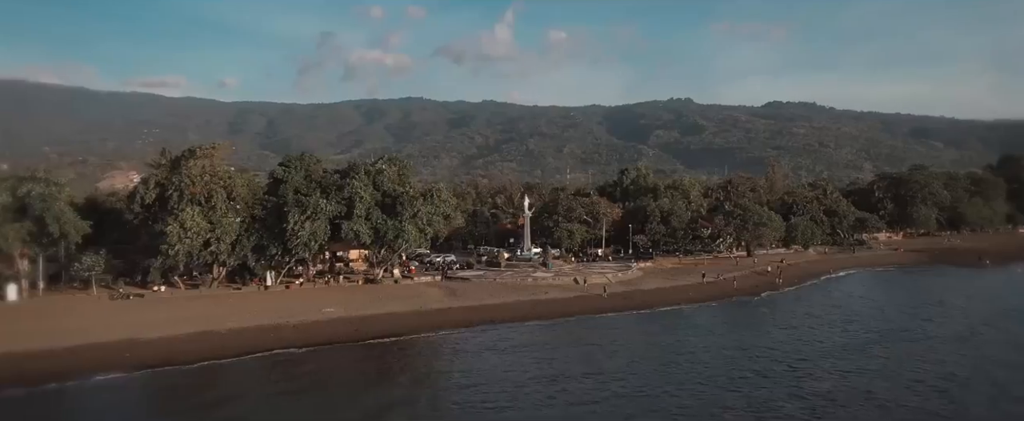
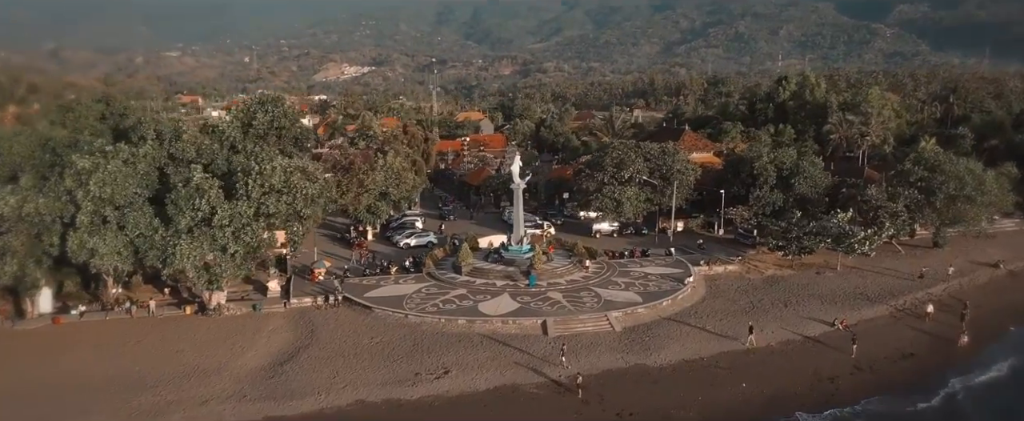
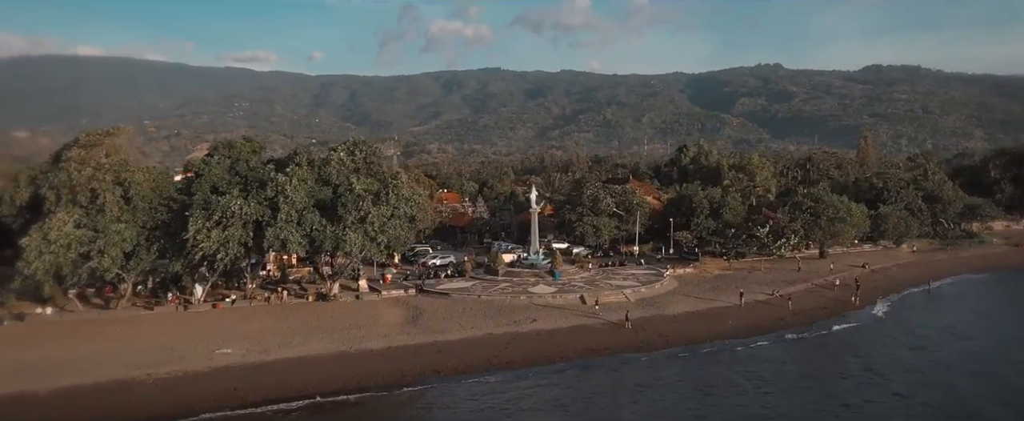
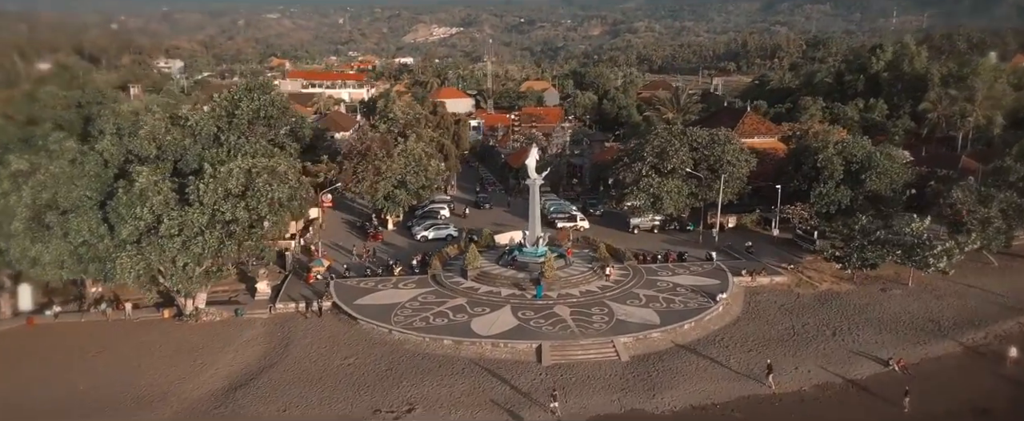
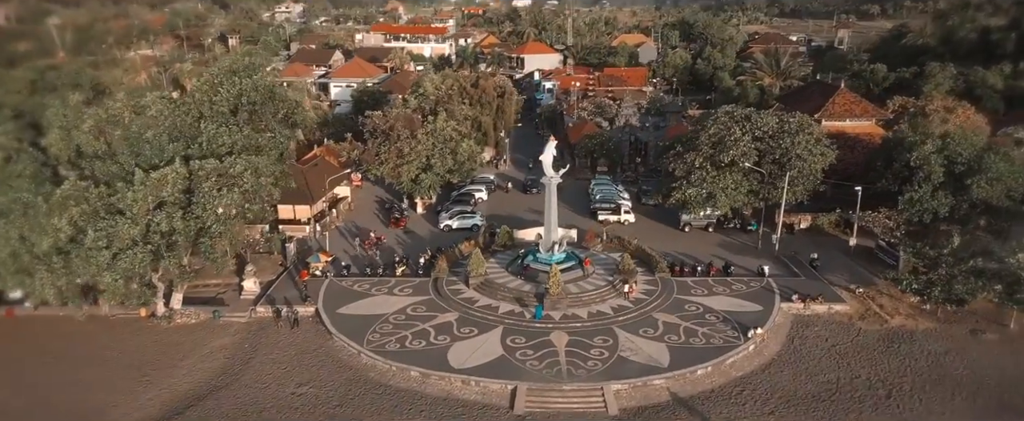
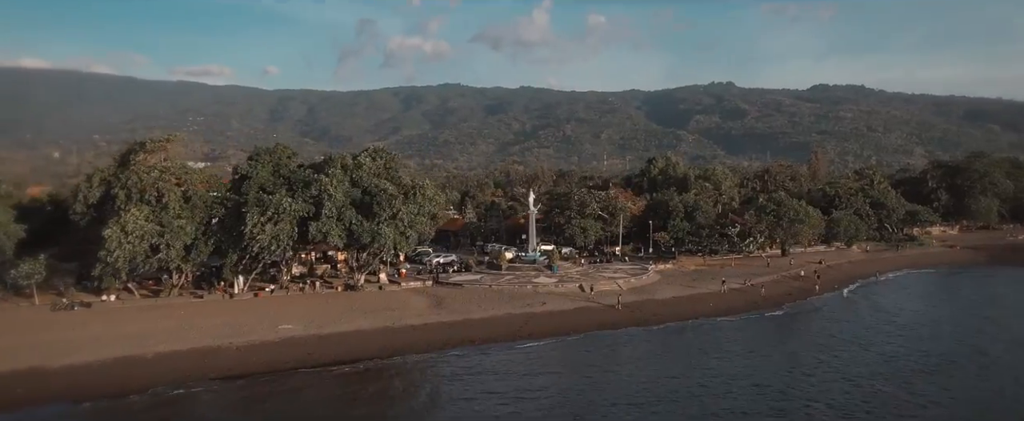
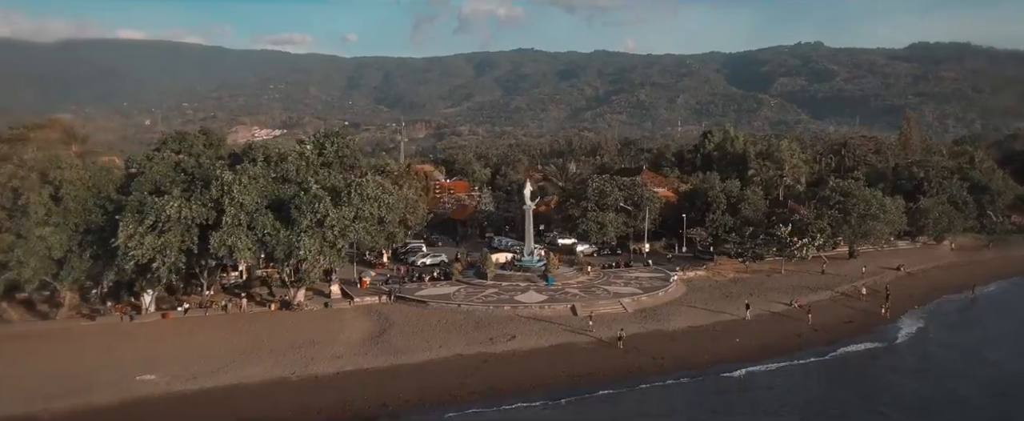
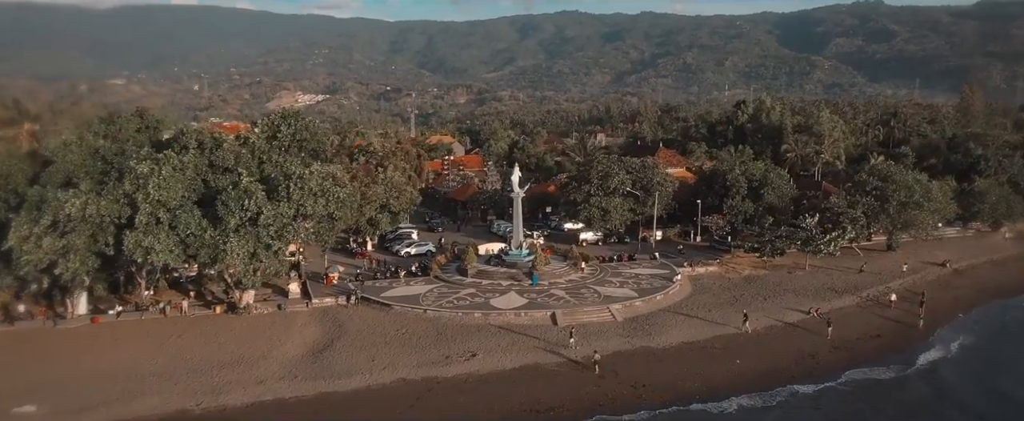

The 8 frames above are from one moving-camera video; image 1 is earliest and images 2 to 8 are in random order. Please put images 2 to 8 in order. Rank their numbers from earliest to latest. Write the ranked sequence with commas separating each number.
6, 3, 7, 8, 2, 4, 5
